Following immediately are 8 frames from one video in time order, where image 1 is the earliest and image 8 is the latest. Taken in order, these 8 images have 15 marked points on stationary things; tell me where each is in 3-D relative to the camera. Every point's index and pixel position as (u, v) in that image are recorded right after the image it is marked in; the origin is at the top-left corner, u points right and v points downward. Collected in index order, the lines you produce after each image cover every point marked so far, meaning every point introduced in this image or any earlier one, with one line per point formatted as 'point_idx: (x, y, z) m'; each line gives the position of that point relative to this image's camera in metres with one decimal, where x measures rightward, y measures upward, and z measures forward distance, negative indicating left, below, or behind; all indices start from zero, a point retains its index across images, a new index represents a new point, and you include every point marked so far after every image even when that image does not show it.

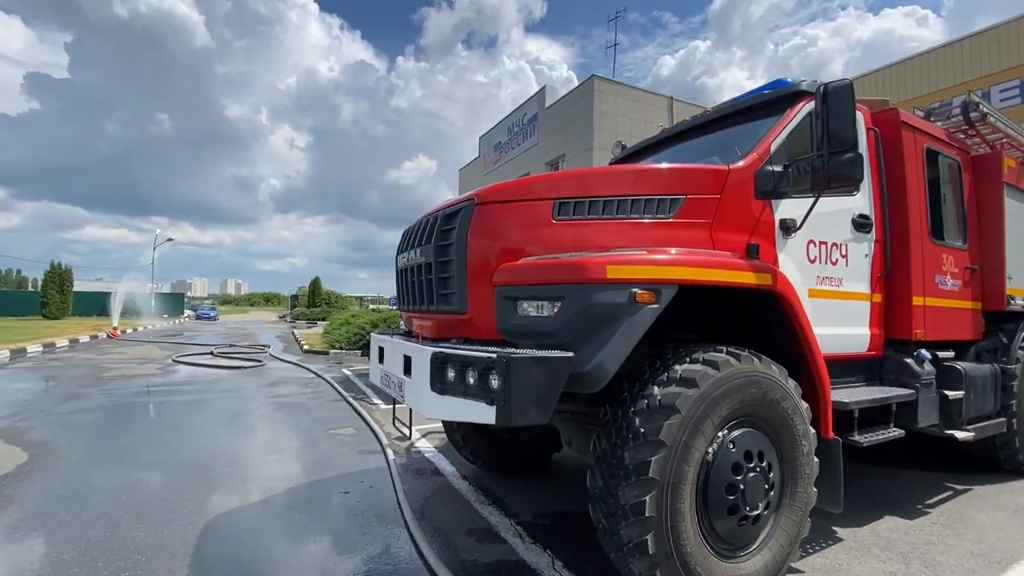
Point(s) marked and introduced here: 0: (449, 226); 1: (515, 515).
0: (-0.3, +0.3, +2.7) m
1: (0.0, -1.7, +3.7) m
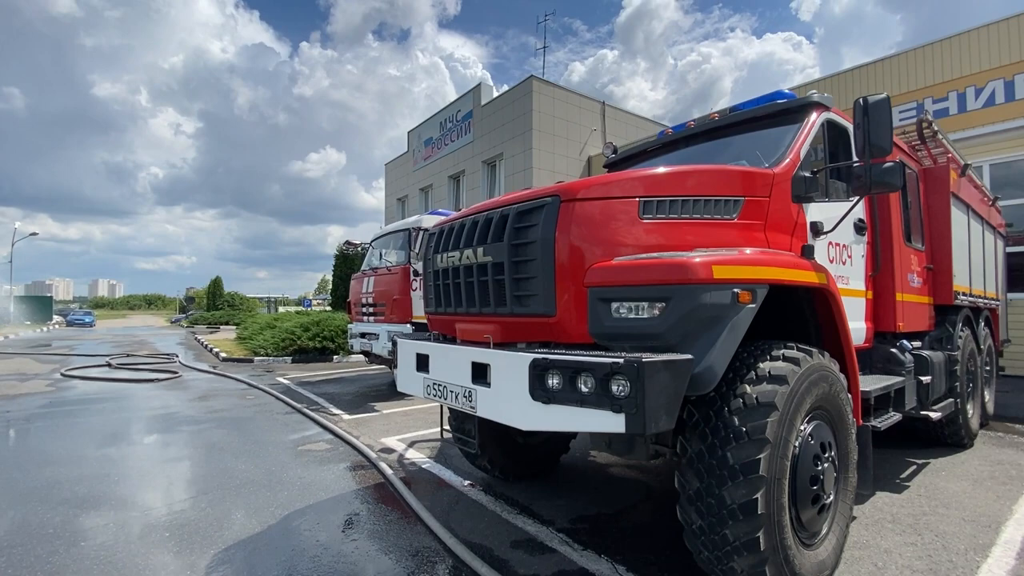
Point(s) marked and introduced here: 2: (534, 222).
0: (+0.1, +0.3, +2.6) m
1: (+0.3, -1.7, +3.5) m
2: (+0.2, +0.4, +2.5) m
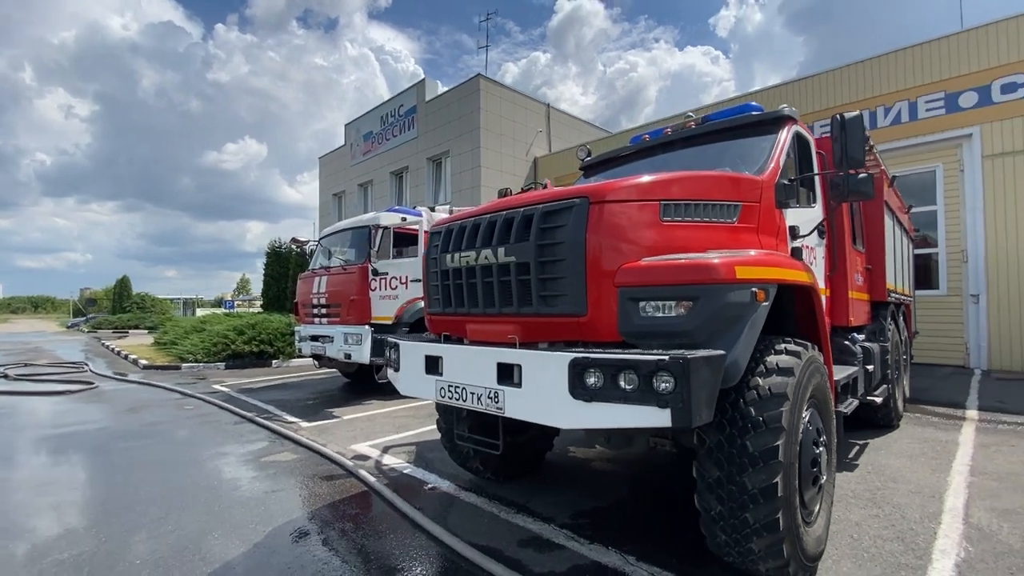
0: (+0.2, +0.3, +2.6) m
1: (+0.3, -1.7, +3.6) m
2: (+0.3, +0.4, +2.6) m
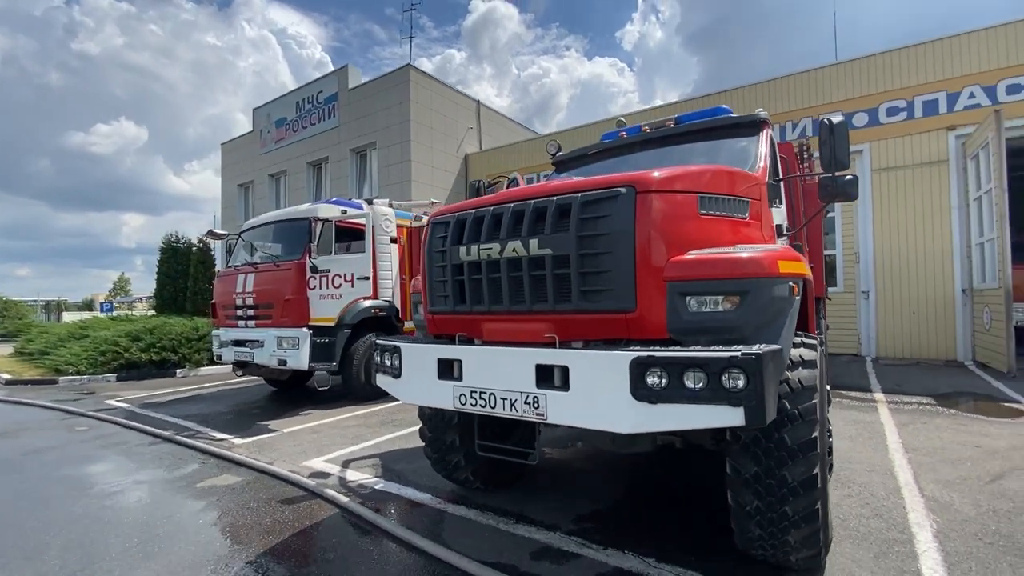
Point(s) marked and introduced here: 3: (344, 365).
0: (+0.4, +0.4, +2.4) m
1: (+0.3, -1.7, +3.4) m
2: (+0.5, +0.4, +2.4) m
3: (-2.7, -1.2, +7.7) m
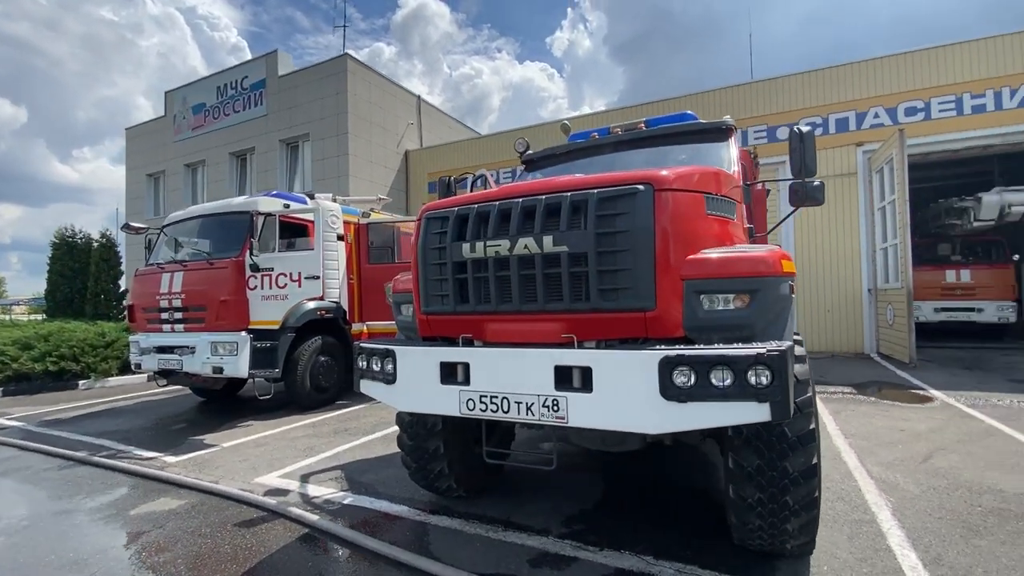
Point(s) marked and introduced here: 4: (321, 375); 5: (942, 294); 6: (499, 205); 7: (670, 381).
0: (+0.5, +0.4, +2.4) m
1: (+0.2, -1.7, +3.4) m
2: (+0.6, +0.4, +2.4) m
3: (-3.4, -1.3, +7.2) m
4: (-3.0, -1.4, +7.5) m
5: (+10.7, -0.1, +11.9) m
6: (-0.1, +0.4, +2.6) m
7: (+0.7, -0.4, +2.1) m
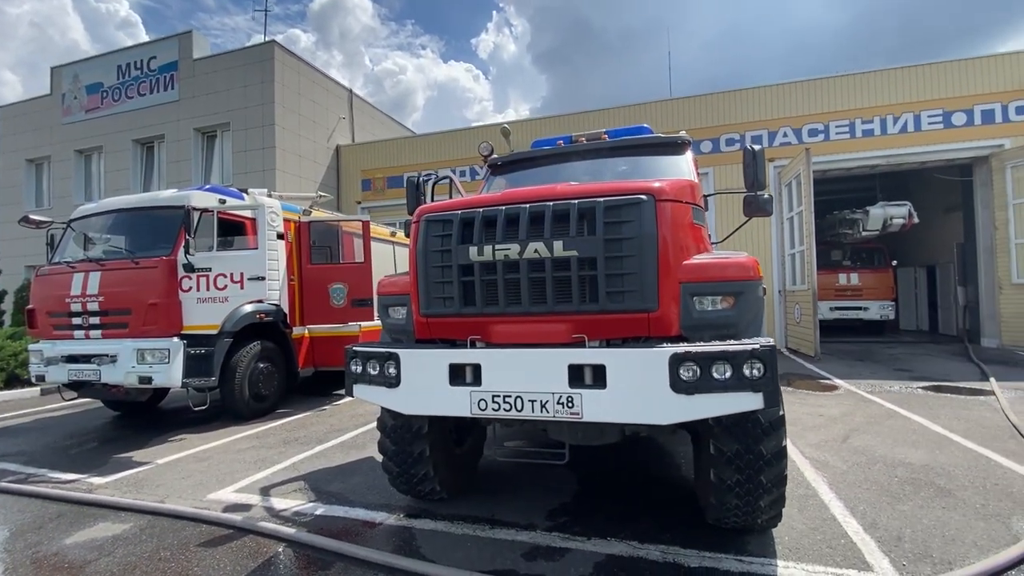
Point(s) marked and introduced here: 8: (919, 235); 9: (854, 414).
0: (+0.6, +0.4, +2.6) m
1: (+0.2, -1.7, +3.5) m
2: (+0.6, +0.4, +2.6) m
3: (-4.0, -1.3, +6.7) m
4: (-3.7, -1.4, +7.0) m
5: (+9.1, -0.2, +13.5) m
6: (0.0, +0.4, +2.7) m
7: (+0.8, -0.4, +2.3) m
8: (+12.7, +1.7, +15.0) m
9: (+4.4, -1.6, +6.2) m
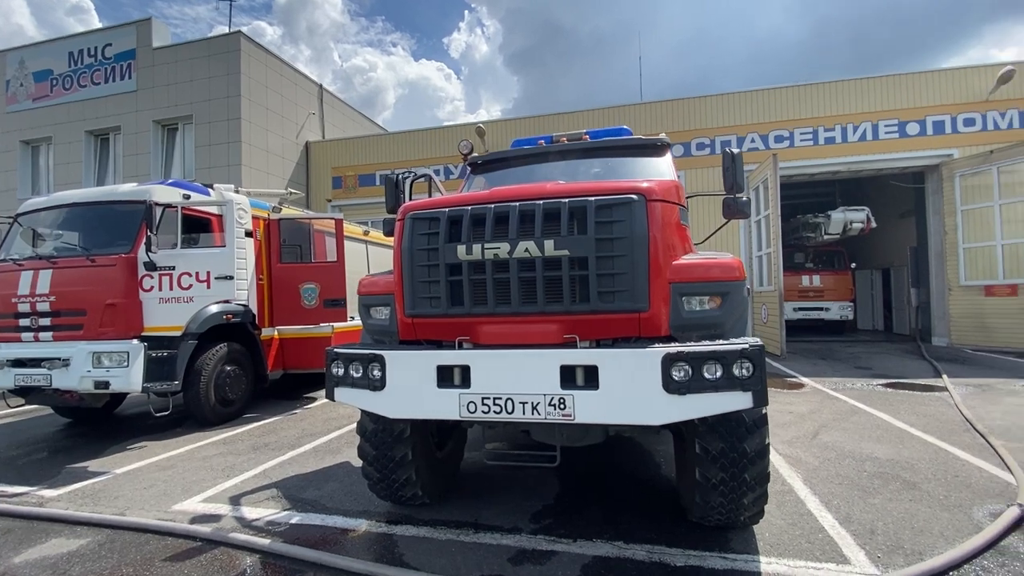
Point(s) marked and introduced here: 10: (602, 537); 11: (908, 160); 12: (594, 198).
0: (+0.5, +0.4, +2.5) m
1: (0.0, -1.7, +3.4) m
2: (+0.6, +0.4, +2.5) m
3: (-4.3, -1.3, +6.4) m
4: (-4.0, -1.4, +6.7) m
5: (+8.4, -0.2, +14.0) m
6: (-0.1, +0.4, +2.6) m
7: (+0.8, -0.4, +2.3) m
8: (+11.9, +1.6, +15.7) m
9: (+4.1, -1.6, +6.4) m
10: (+0.6, -1.7, +3.3) m
11: (+9.6, +3.1, +11.6) m
12: (+0.4, +0.5, +2.6) m
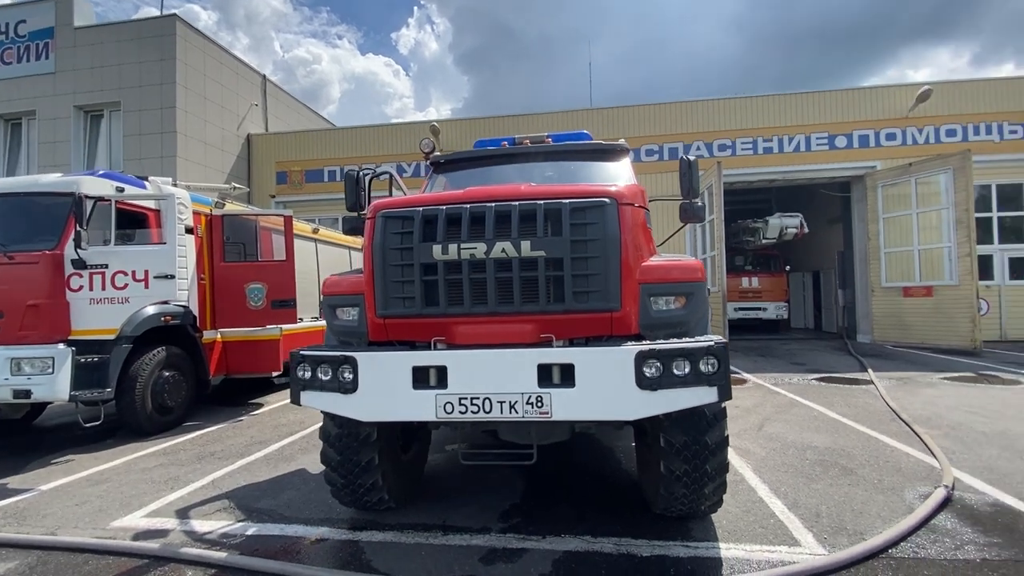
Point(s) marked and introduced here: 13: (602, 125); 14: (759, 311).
0: (+0.4, +0.4, +2.6) m
1: (-0.2, -1.7, +3.4) m
2: (+0.4, +0.4, +2.6) m
3: (-4.8, -1.3, +5.9) m
4: (-4.5, -1.4, +6.3) m
5: (+7.0, -0.2, +14.8) m
6: (-0.2, +0.4, +2.6) m
7: (+0.6, -0.4, +2.4) m
8: (+10.3, +1.6, +16.9) m
9: (+3.6, -1.6, +6.8) m
10: (+0.4, -1.7, +3.3) m
11: (+8.4, +3.1, +12.6) m
12: (+0.3, +0.5, +2.6) m
13: (+2.4, +4.4, +12.9) m
14: (+7.6, -0.7, +14.8) m
